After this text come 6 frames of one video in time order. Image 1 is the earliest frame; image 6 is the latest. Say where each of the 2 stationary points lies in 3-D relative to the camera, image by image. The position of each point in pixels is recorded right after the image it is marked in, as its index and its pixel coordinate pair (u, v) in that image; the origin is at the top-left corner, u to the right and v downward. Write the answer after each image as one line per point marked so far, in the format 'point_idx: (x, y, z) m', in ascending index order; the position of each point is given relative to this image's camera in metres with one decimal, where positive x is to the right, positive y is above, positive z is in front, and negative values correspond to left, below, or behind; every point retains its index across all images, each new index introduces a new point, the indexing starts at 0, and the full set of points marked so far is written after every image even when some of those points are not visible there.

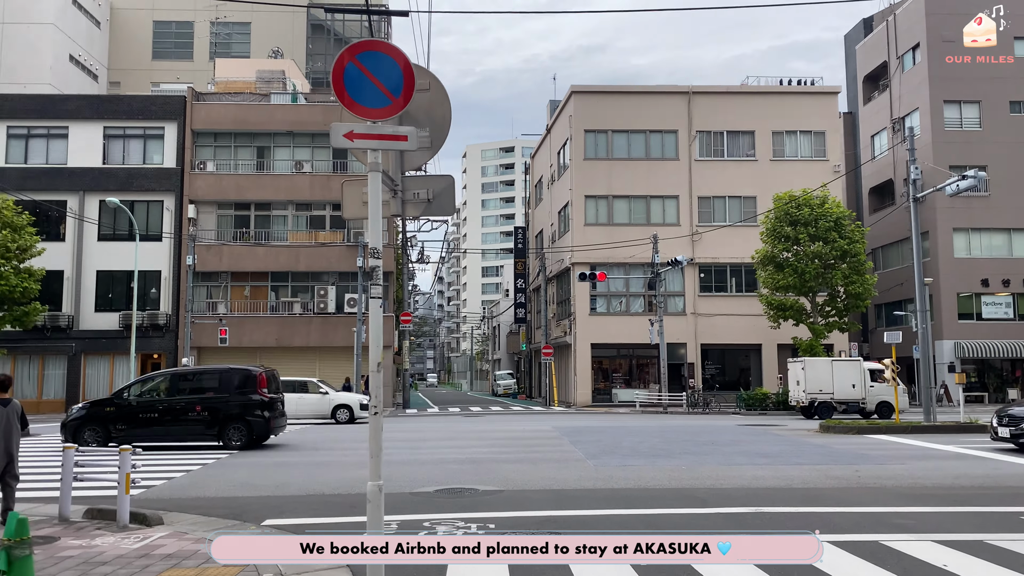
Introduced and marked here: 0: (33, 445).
0: (-9.3, -3.1, +16.5) m
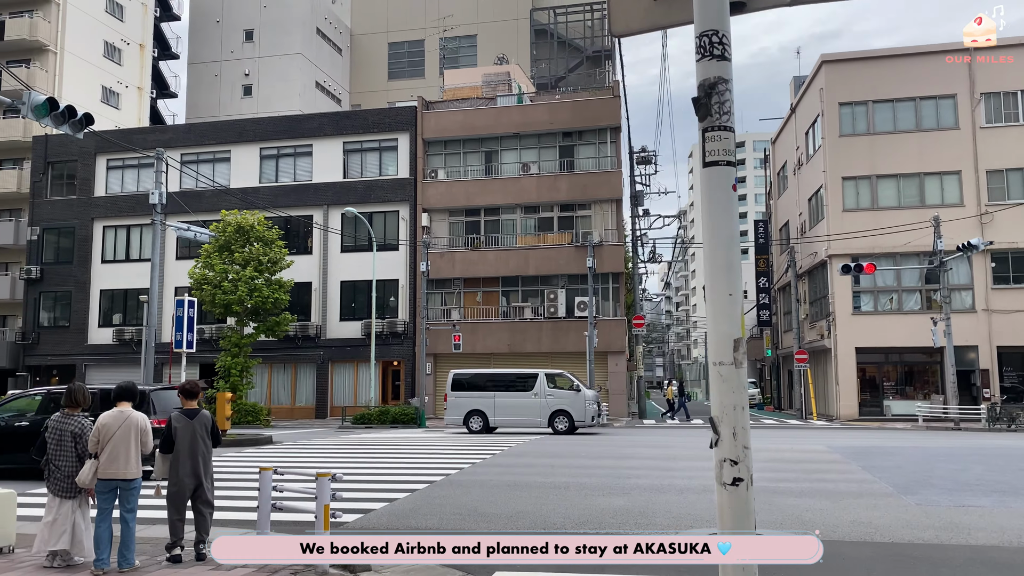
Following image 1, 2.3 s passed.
0: (-4.6, -3.2, +16.0) m
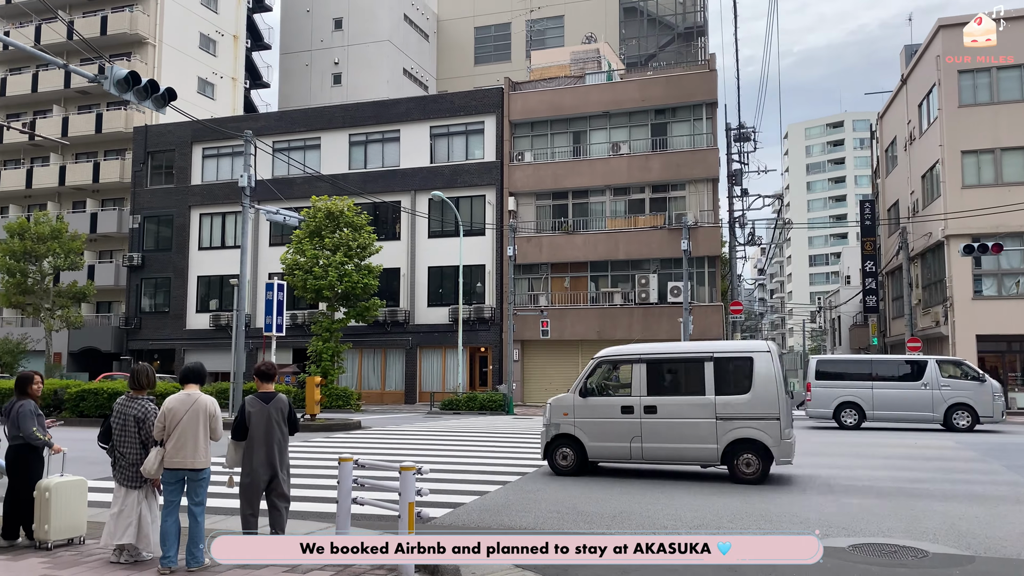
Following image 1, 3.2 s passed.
0: (-2.8, -2.9, +15.5) m
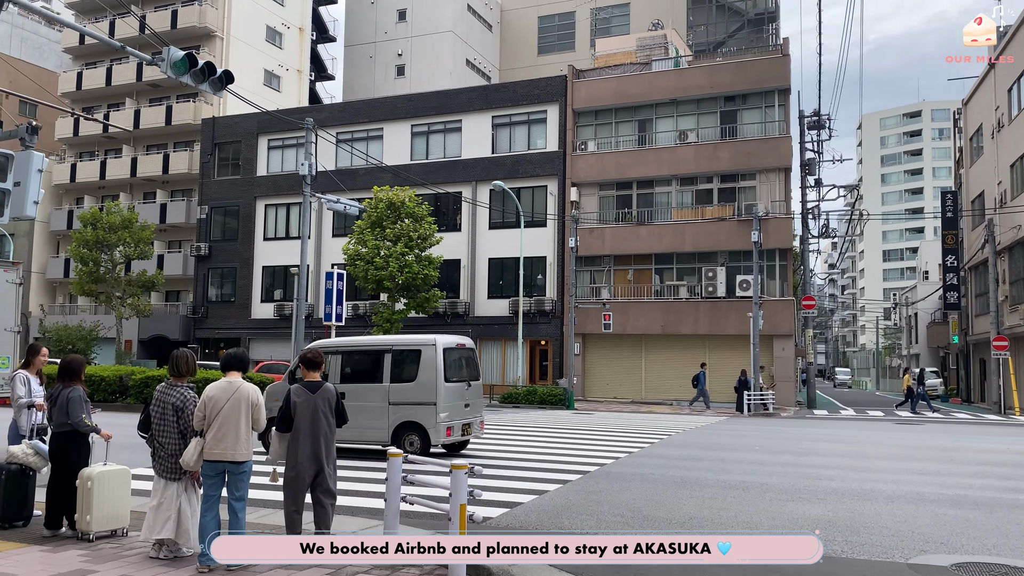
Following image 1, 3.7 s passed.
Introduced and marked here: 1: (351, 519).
0: (-1.7, -2.7, +15.2) m
1: (-1.4, -2.0, +7.2) m
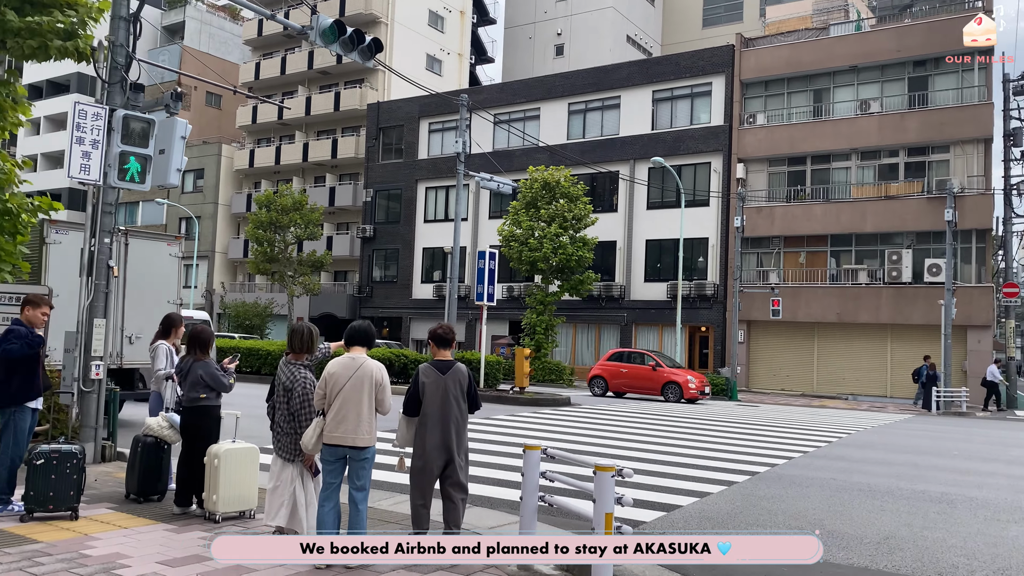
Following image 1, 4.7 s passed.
0: (+1.0, -2.3, +14.5) m
1: (-0.2, -1.8, +6.5) m
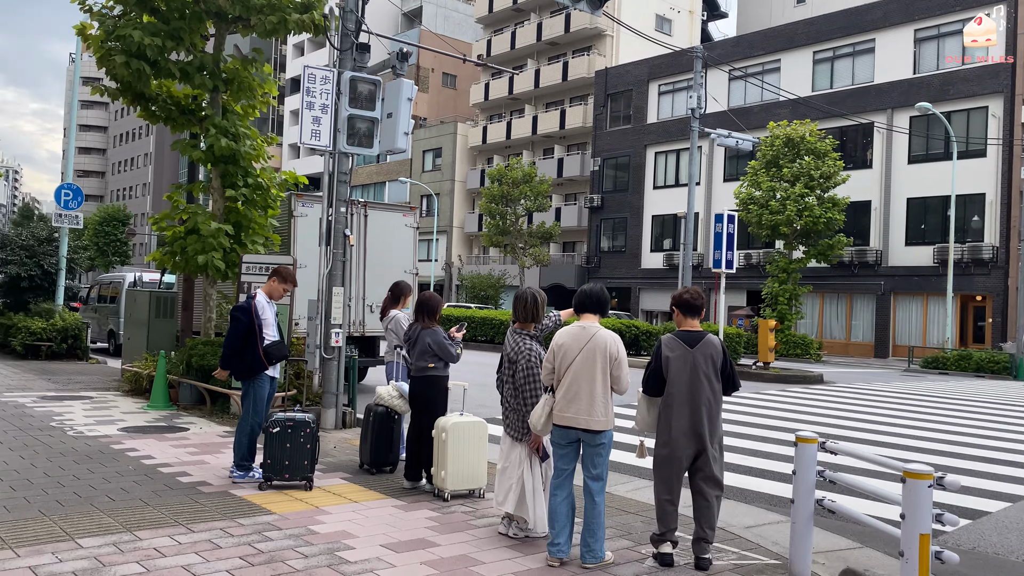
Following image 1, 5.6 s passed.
0: (+4.8, -1.7, +13.0) m
1: (+1.6, -1.5, +5.6) m
